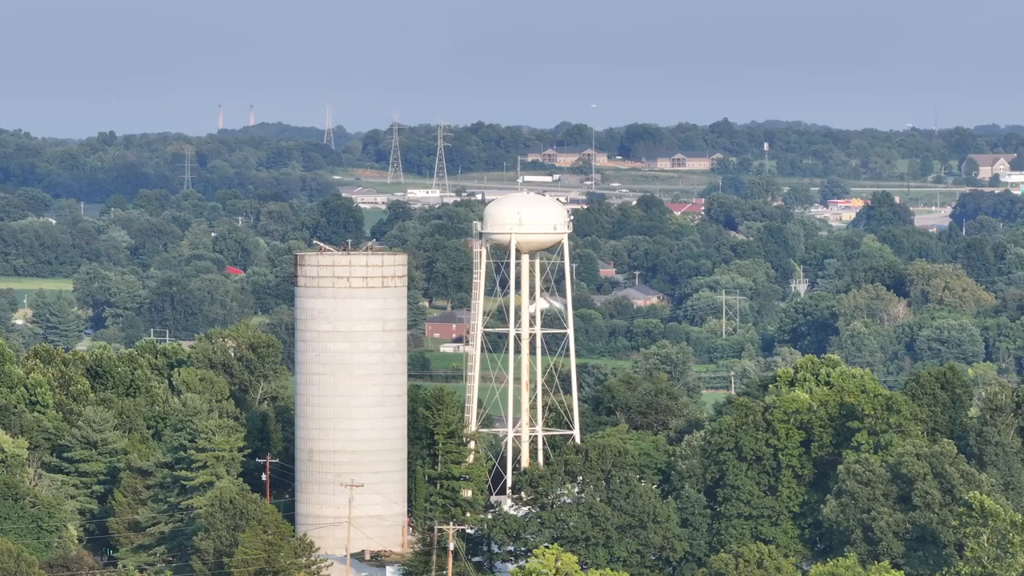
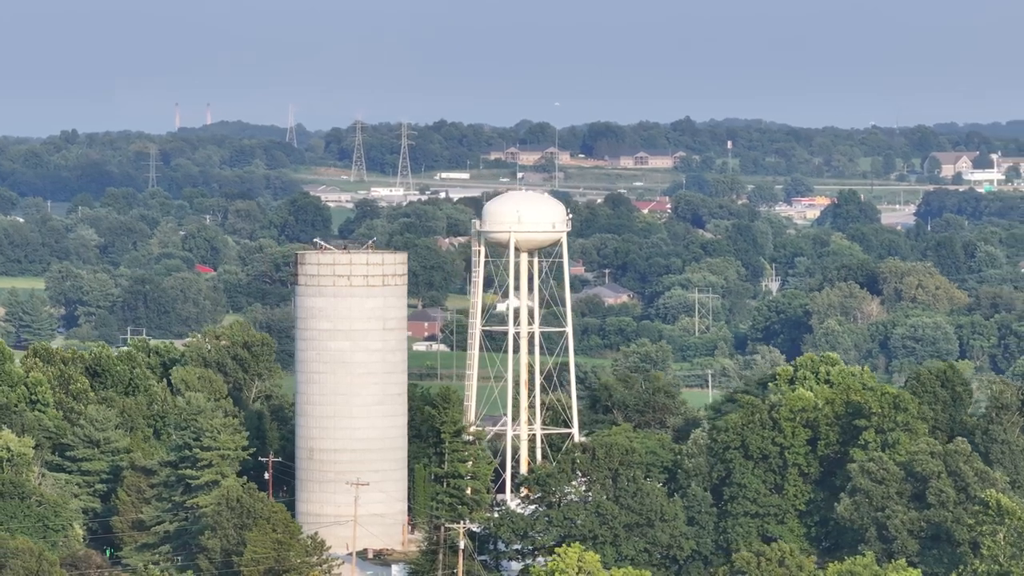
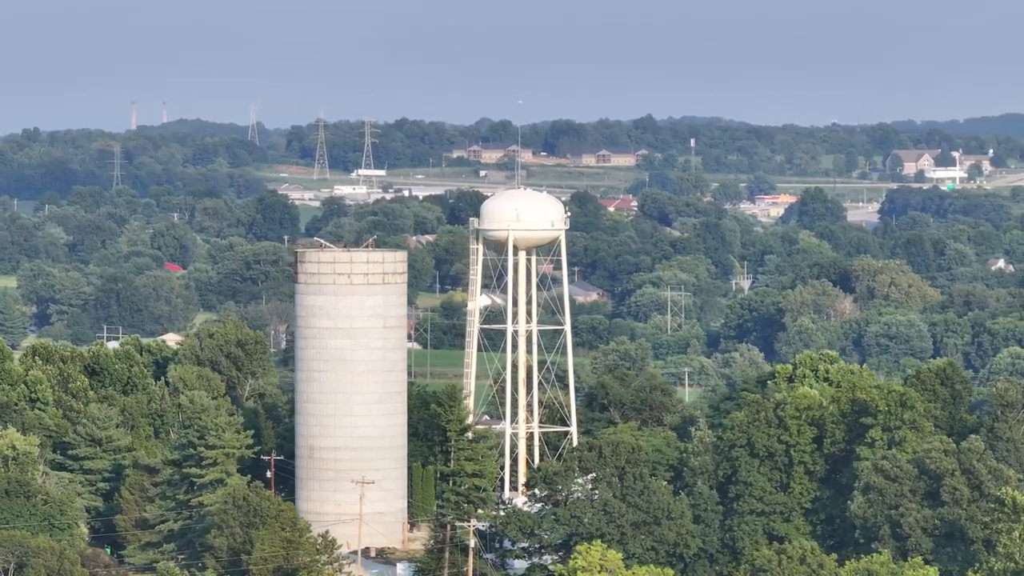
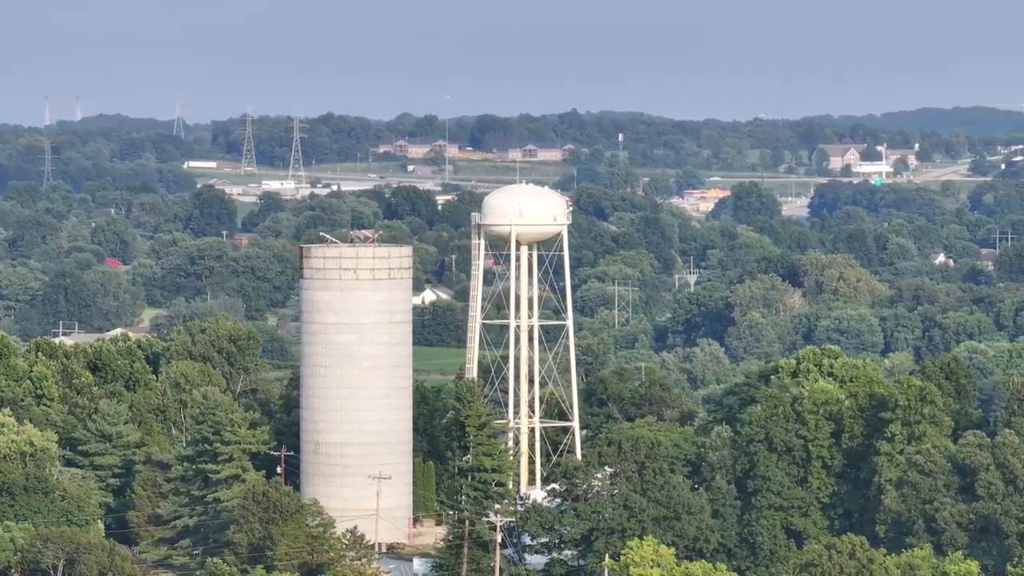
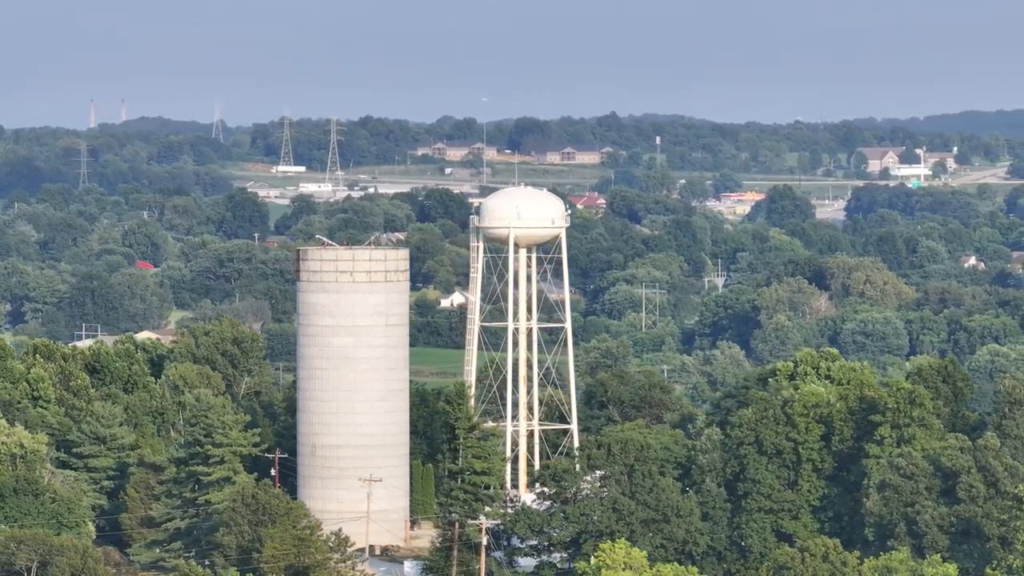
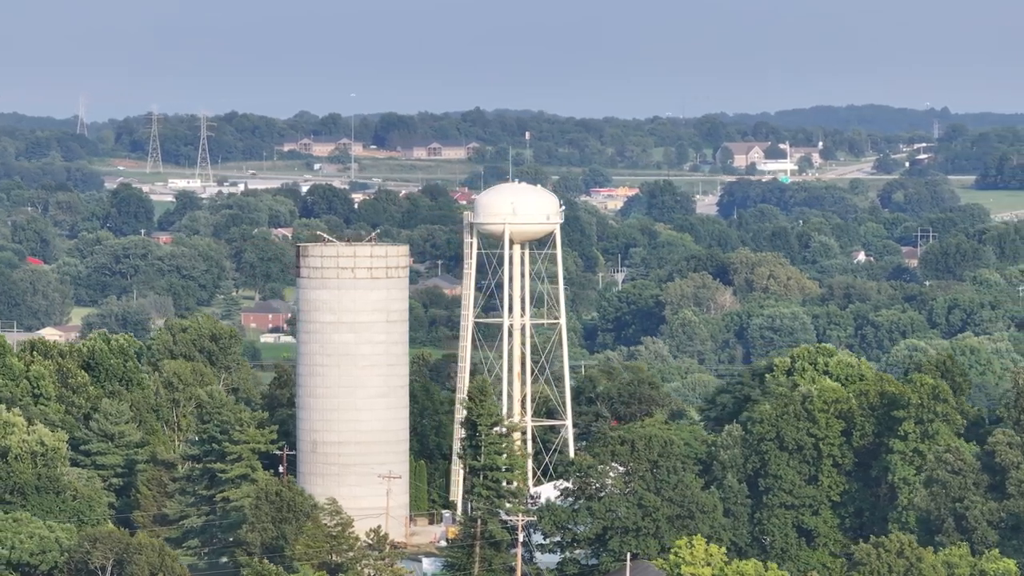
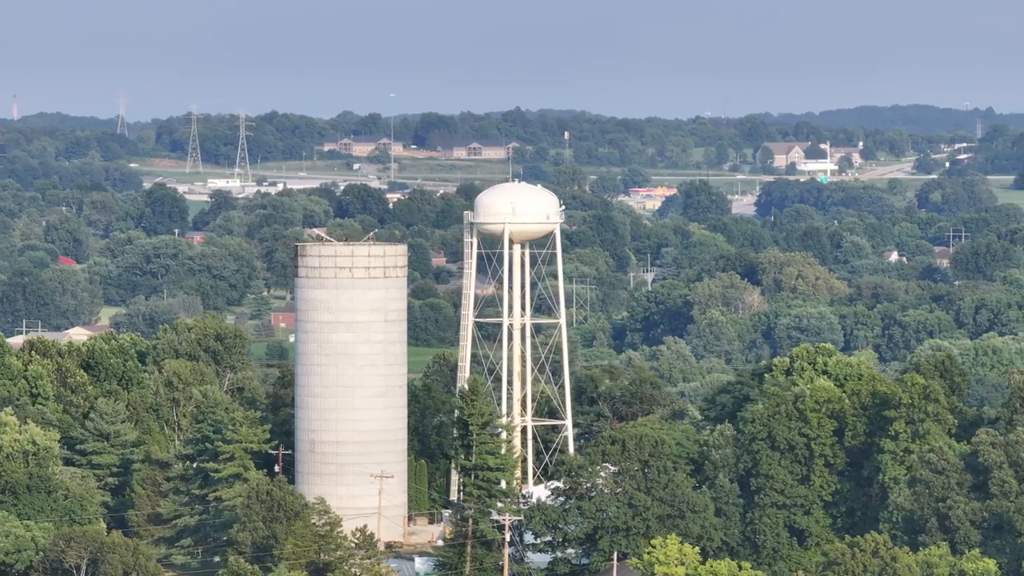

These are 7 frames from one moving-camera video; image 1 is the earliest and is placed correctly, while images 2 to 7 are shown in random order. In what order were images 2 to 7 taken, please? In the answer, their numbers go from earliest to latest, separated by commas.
2, 3, 5, 4, 7, 6
